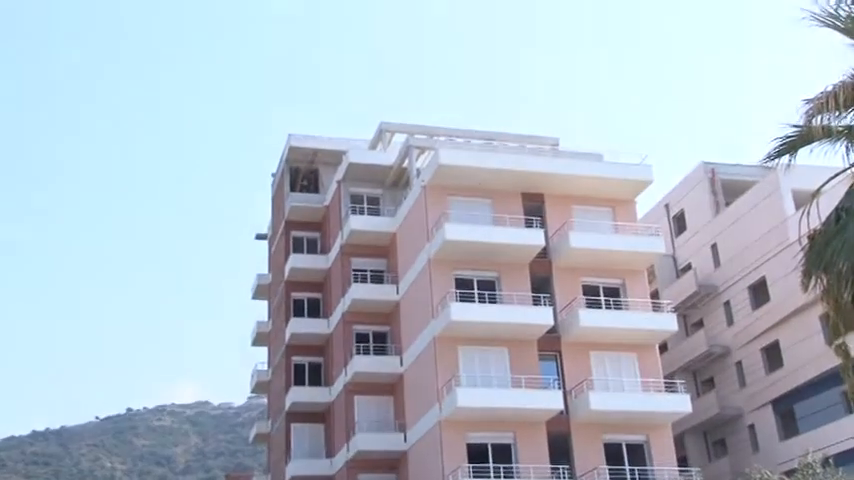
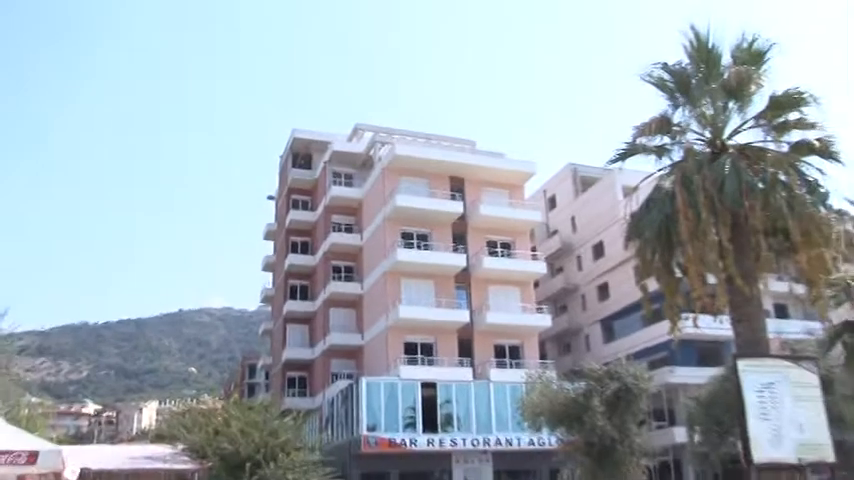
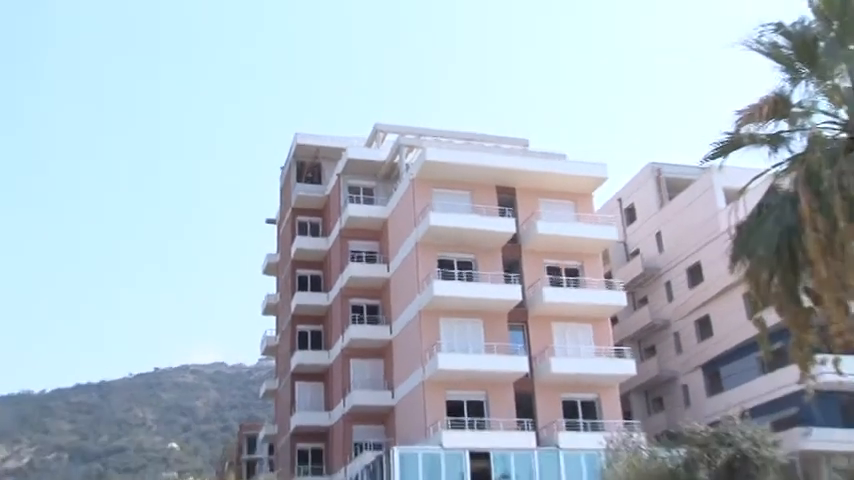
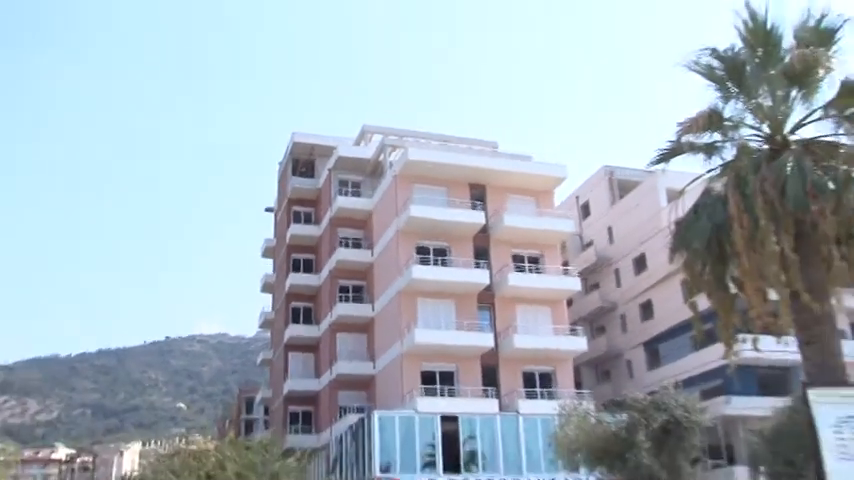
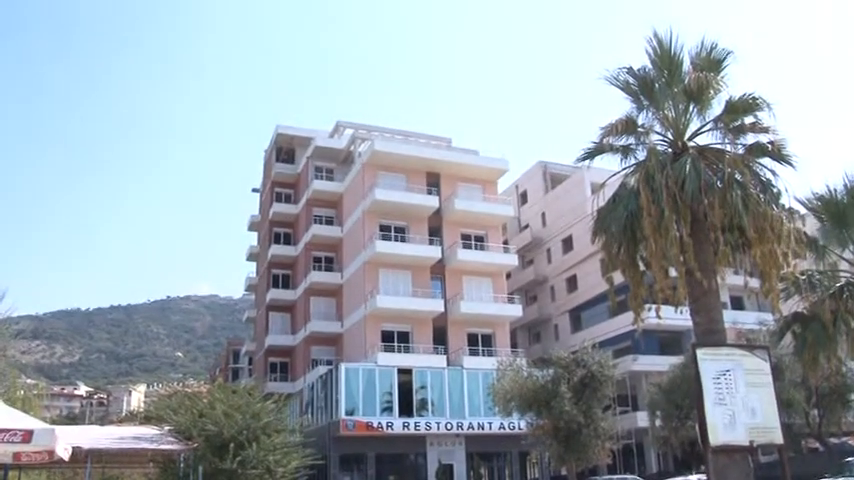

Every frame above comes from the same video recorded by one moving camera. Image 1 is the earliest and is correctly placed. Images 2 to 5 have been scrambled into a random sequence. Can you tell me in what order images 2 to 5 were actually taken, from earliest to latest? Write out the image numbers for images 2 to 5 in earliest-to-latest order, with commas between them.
3, 4, 2, 5
